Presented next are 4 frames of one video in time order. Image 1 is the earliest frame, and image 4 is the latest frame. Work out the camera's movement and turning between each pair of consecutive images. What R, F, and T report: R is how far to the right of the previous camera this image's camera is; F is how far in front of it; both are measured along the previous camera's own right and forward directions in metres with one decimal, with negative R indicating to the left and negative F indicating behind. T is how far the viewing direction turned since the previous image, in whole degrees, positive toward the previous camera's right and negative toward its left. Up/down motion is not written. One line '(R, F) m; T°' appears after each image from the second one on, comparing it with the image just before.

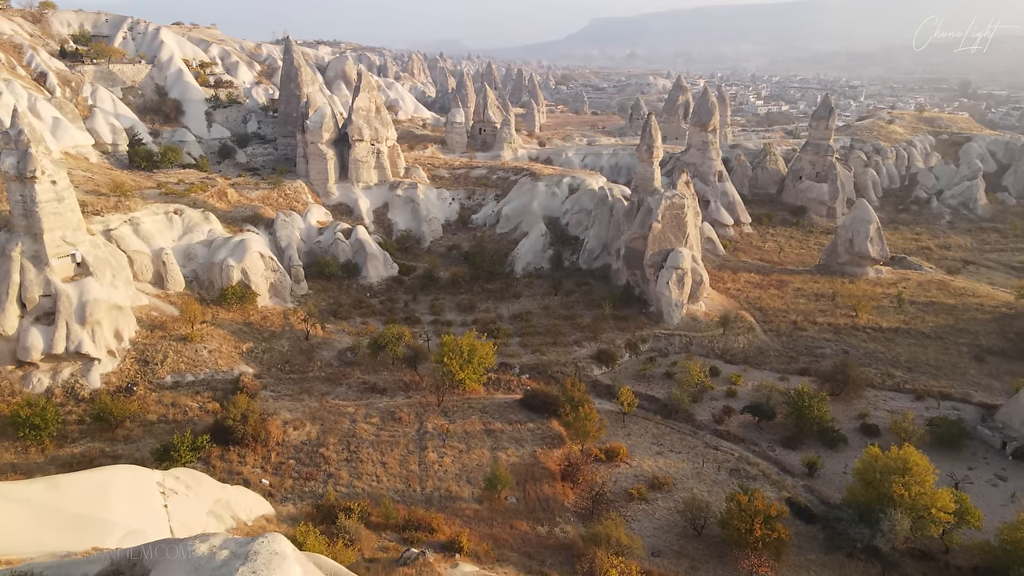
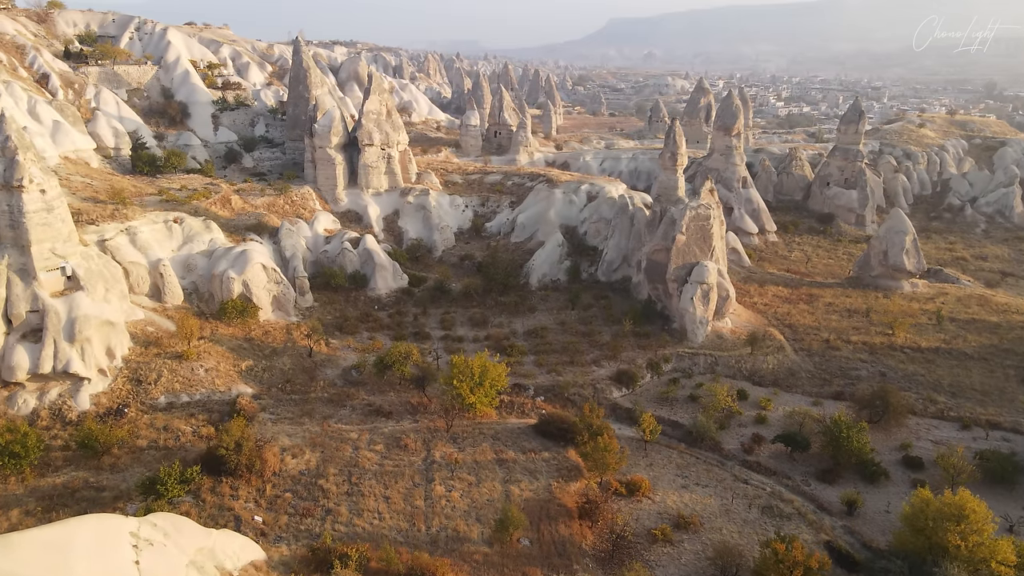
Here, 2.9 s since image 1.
(0.0, +1.0) m; -1°
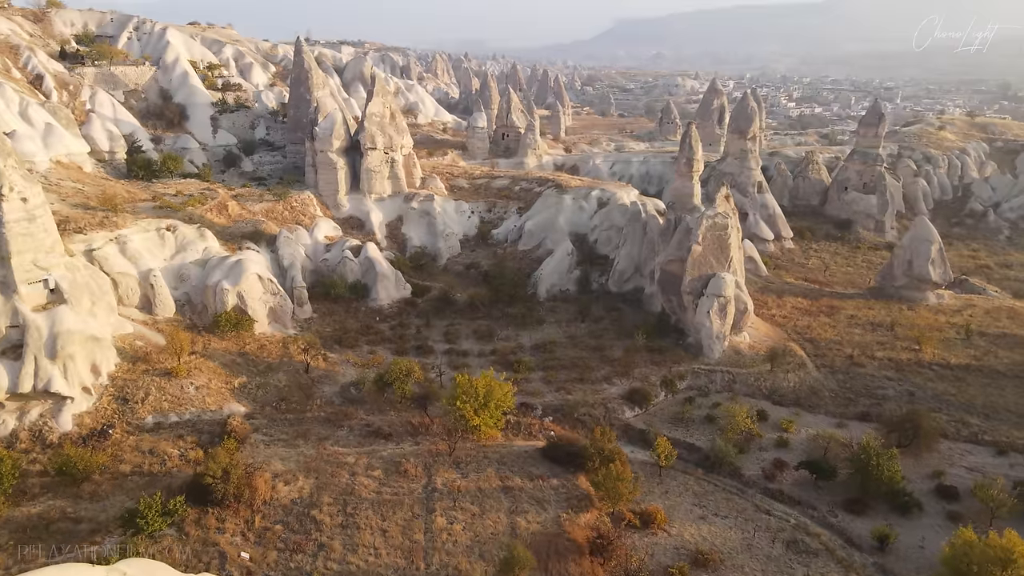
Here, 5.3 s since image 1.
(0.0, +0.8) m; -1°
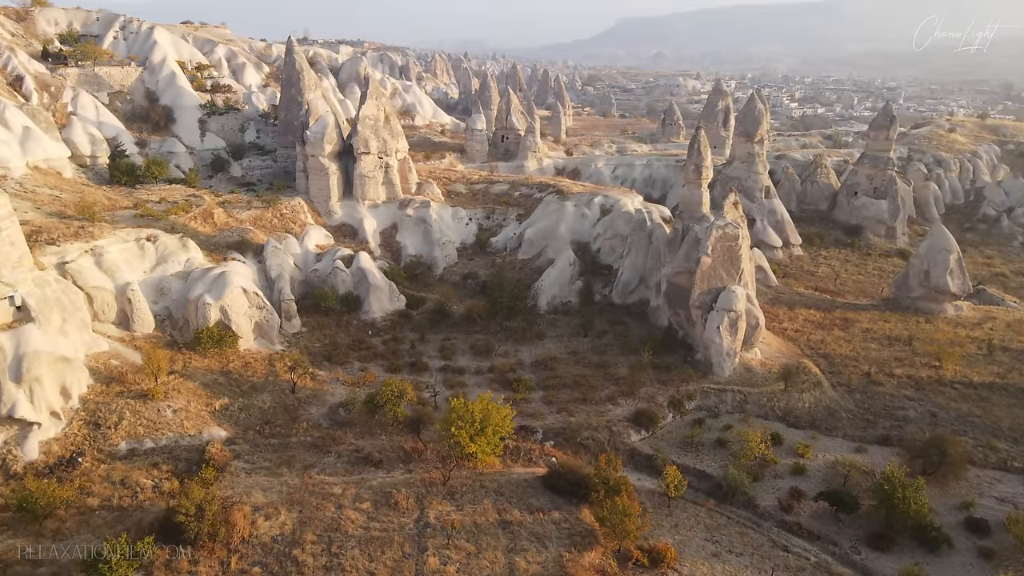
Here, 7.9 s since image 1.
(0.0, +0.9) m; 0°
